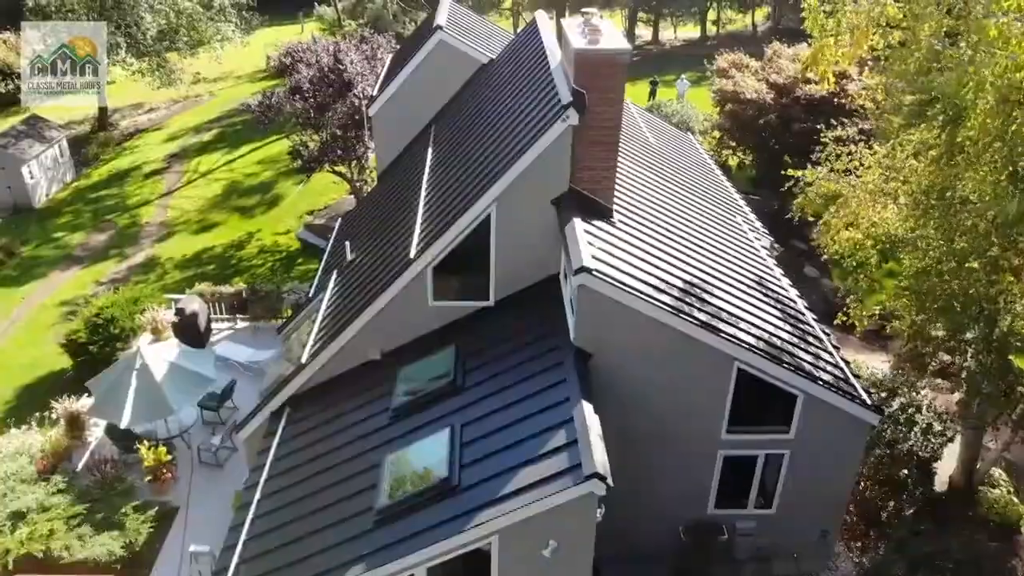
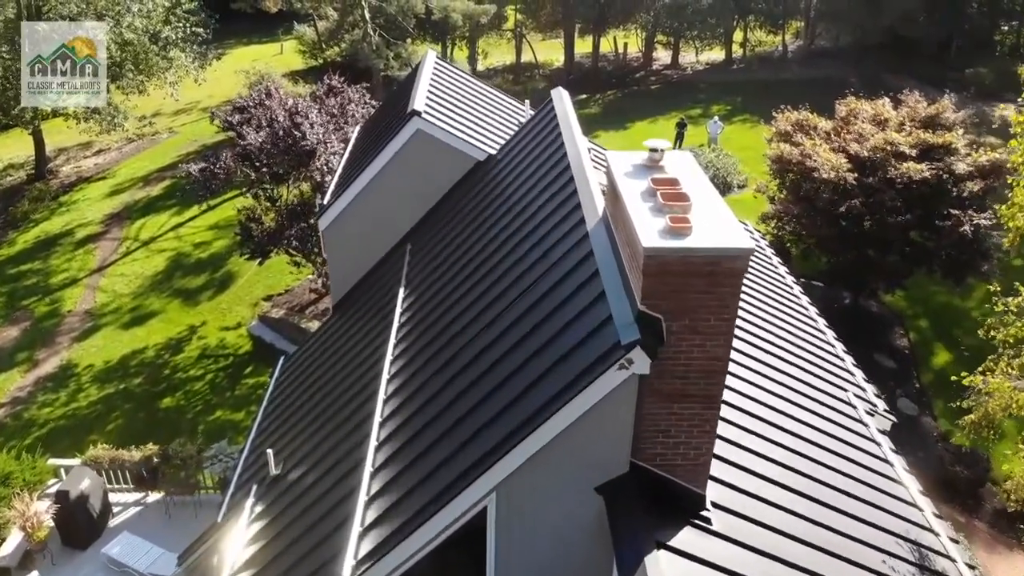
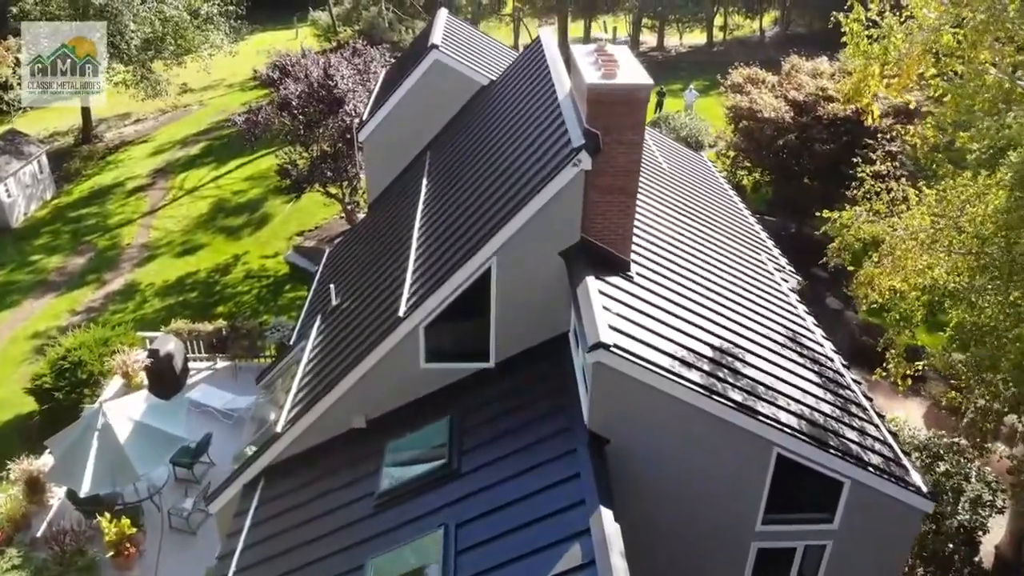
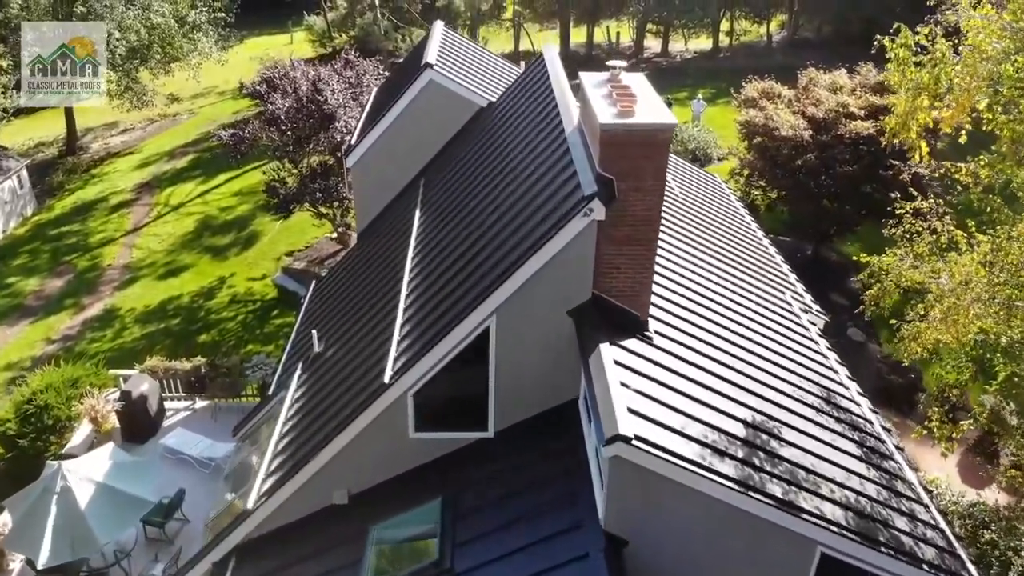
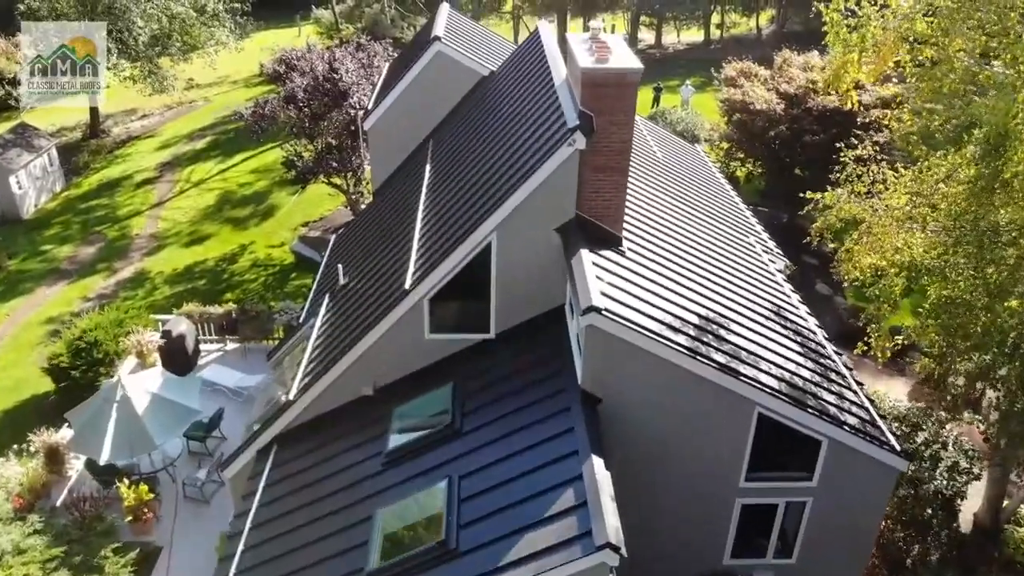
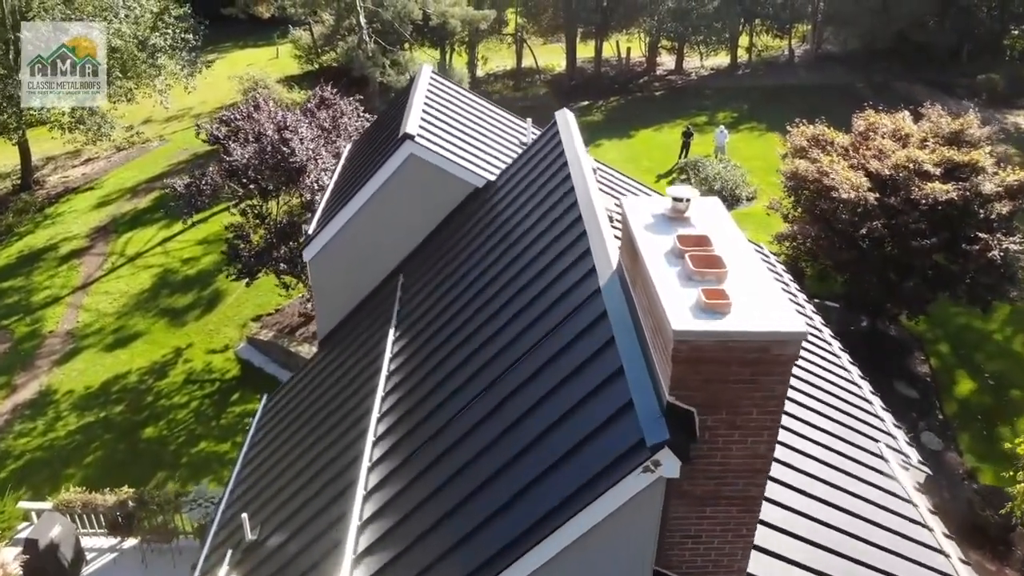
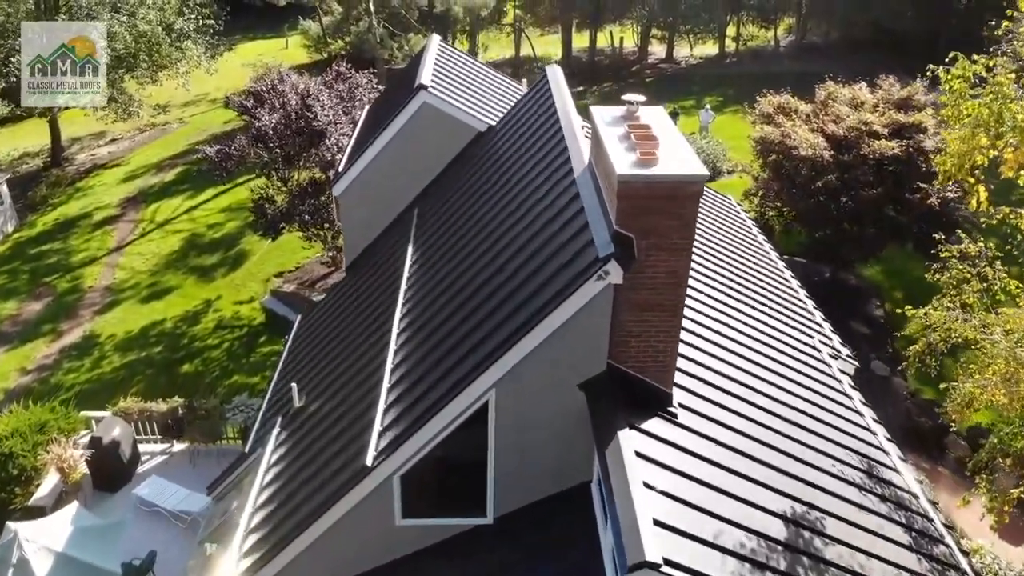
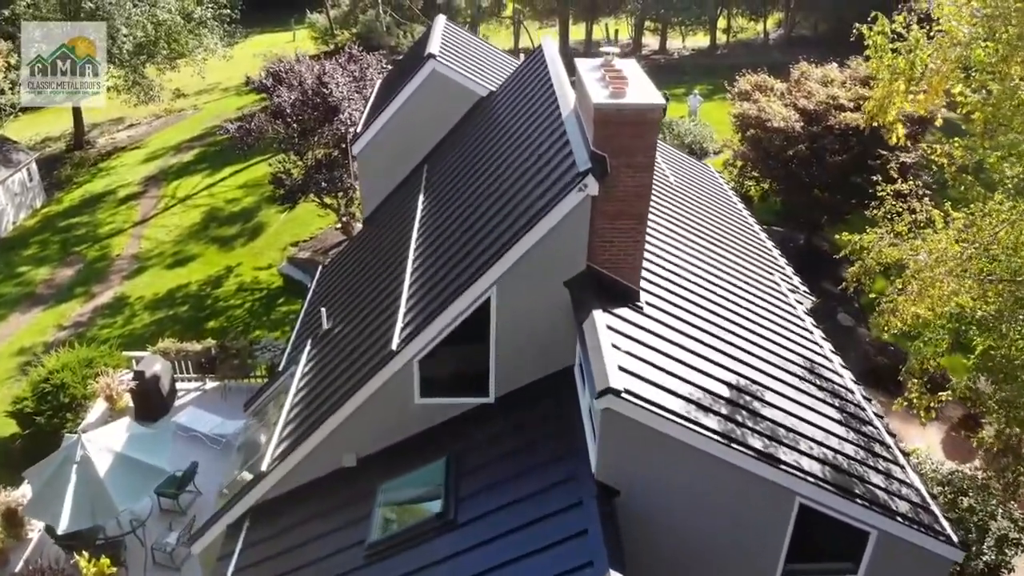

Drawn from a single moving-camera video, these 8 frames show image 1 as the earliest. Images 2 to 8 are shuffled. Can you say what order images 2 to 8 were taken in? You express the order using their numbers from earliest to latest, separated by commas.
5, 3, 8, 4, 7, 2, 6
